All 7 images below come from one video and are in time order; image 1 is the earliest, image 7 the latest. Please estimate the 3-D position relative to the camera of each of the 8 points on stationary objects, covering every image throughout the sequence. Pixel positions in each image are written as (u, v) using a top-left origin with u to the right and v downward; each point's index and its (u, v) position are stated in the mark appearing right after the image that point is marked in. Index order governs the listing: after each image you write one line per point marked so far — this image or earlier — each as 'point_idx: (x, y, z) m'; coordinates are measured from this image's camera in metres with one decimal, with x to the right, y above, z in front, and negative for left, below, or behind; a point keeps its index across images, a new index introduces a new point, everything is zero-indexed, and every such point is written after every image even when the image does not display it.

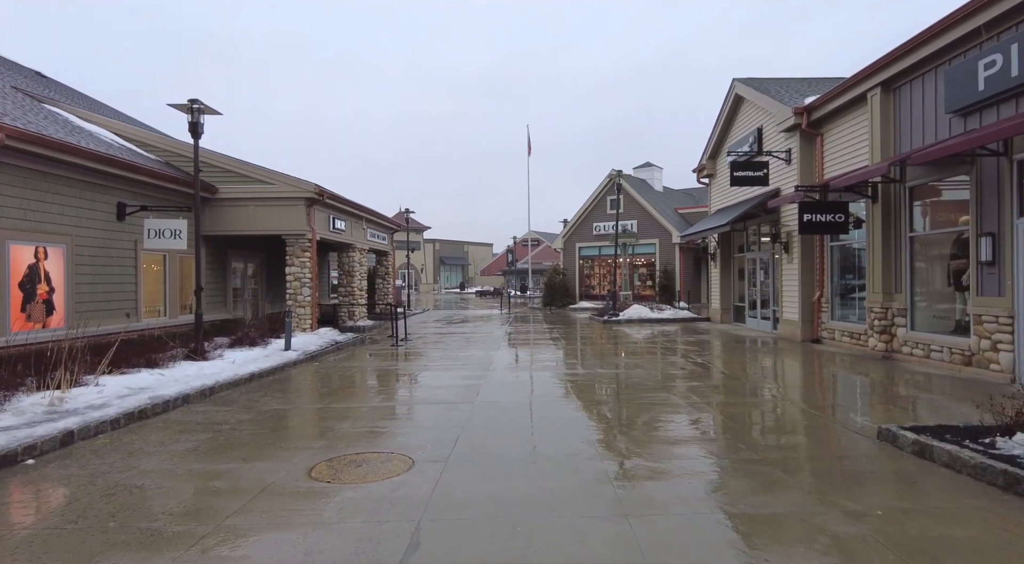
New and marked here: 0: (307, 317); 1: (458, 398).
0: (-5.5, -0.9, +16.1) m
1: (-0.7, -1.6, +8.0) m
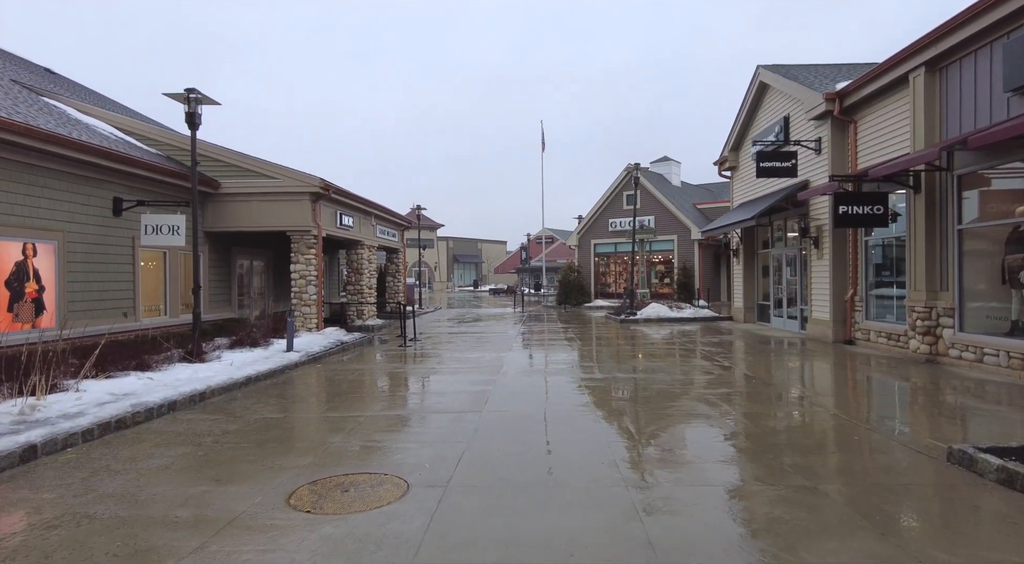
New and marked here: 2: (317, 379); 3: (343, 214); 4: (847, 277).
0: (-5.1, -0.9, +15.5) m
1: (-0.6, -1.5, +7.4) m
2: (-3.5, -1.7, +10.8) m
3: (-4.9, +2.0, +17.5) m
4: (+7.2, +0.1, +13.1) m
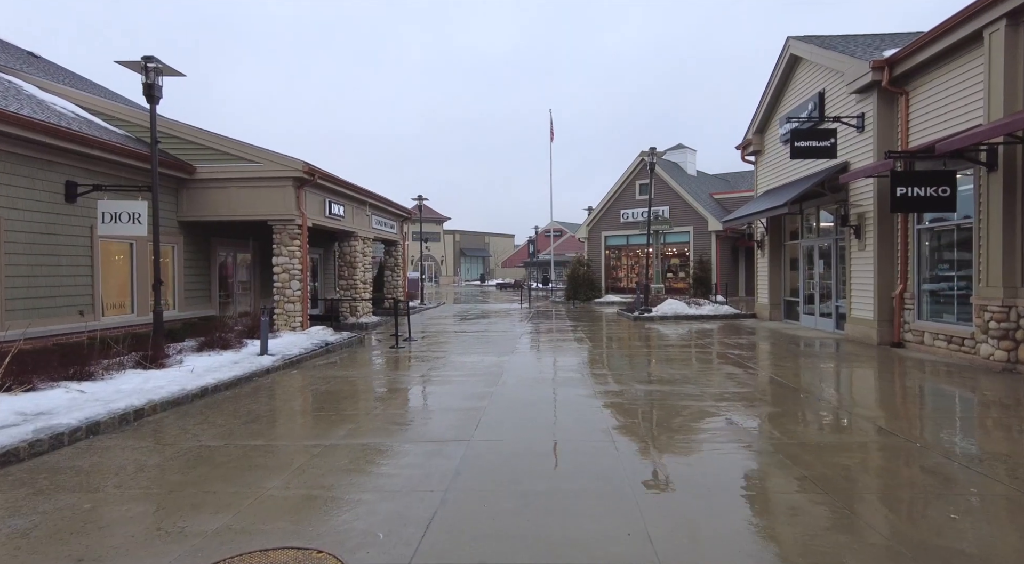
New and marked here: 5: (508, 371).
0: (-5.0, -0.7, +14.2) m
1: (-0.6, -1.5, +6.0) m
2: (-3.4, -1.6, +9.4) m
3: (-4.8, +2.1, +16.1) m
4: (+7.3, +0.2, +11.5) m
5: (-0.1, -1.5, +10.2) m
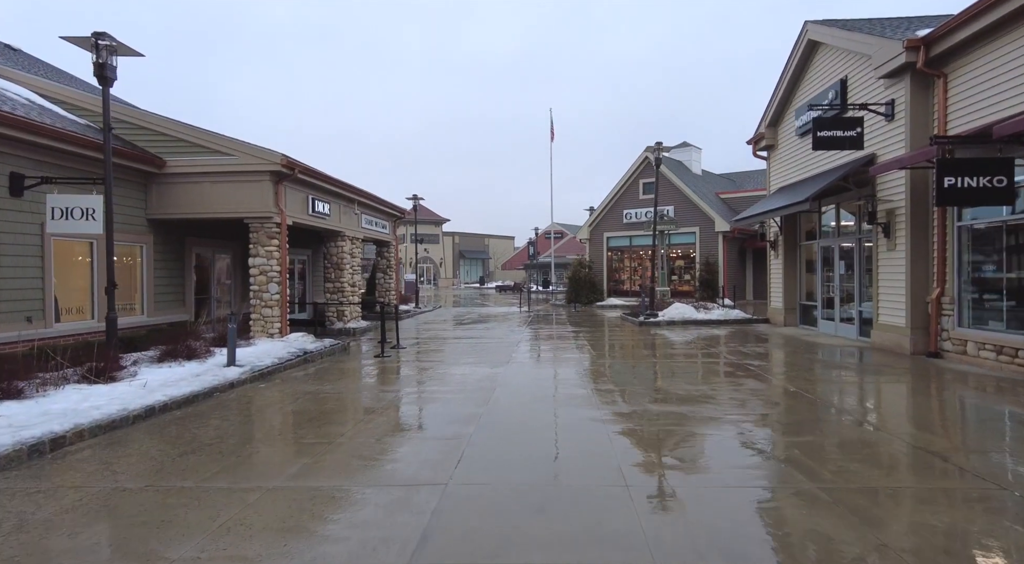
0: (-5.1, -0.8, +13.1) m
1: (-0.7, -1.5, +4.9) m
2: (-3.5, -1.6, +8.3) m
3: (-4.9, +2.0, +15.0) m
4: (+7.2, +0.2, +10.4) m
5: (-0.2, -1.5, +9.1) m
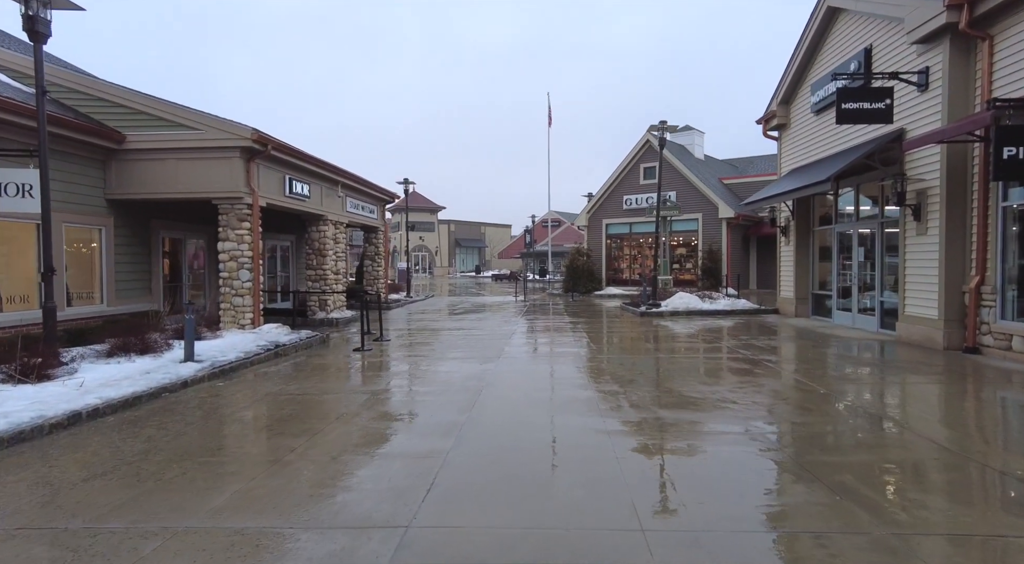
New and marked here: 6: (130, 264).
0: (-5.3, -0.5, +12.1) m
1: (-0.8, -1.4, +3.9) m
2: (-3.6, -1.5, +7.3) m
3: (-5.0, +2.3, +13.9) m
4: (+7.1, +0.4, +9.4) m
5: (-0.3, -1.3, +8.1) m
6: (-7.8, +0.4, +12.3) m
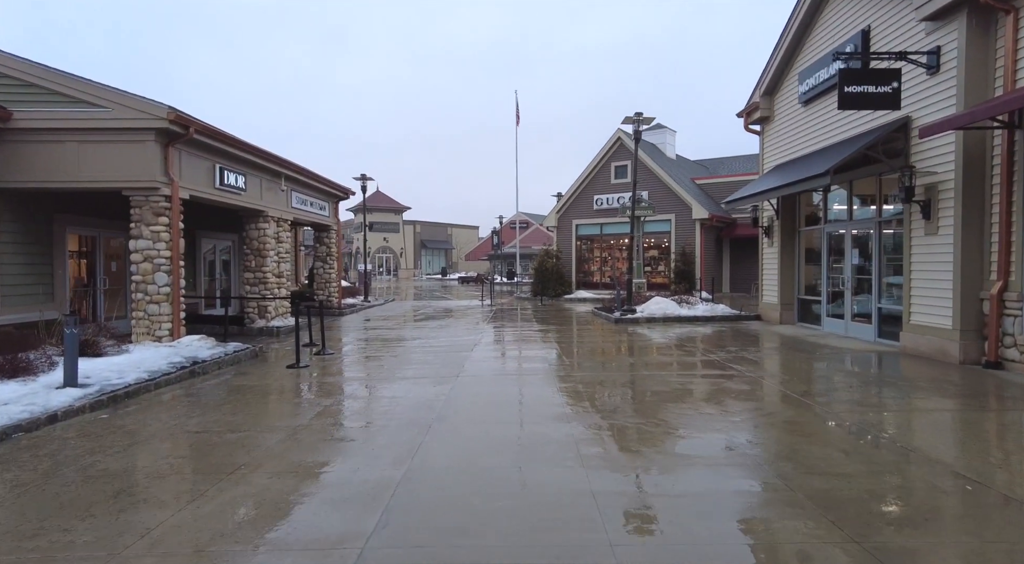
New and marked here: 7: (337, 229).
0: (-5.9, -0.6, +10.3) m
1: (-1.0, -1.4, +2.4) m
2: (-4.1, -1.5, +5.7) m
3: (-5.8, +2.3, +12.2) m
4: (+6.5, +0.3, +8.4) m
5: (-0.7, -1.4, +6.7) m
6: (-8.5, +0.3, +10.4) m
7: (-5.6, +1.7, +19.5) m
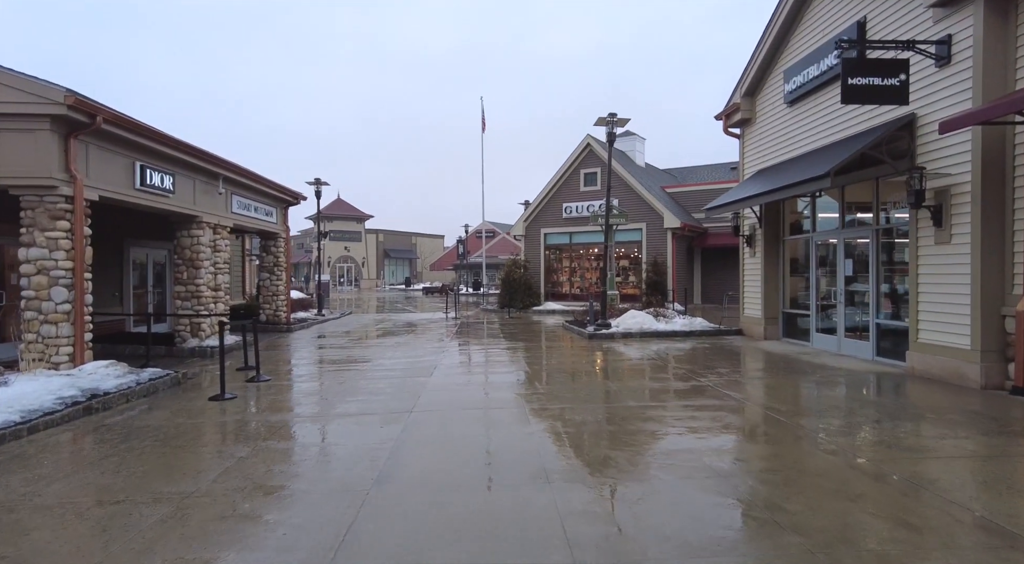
0: (-6.4, -0.8, +8.7) m
1: (-1.1, -1.5, +1.1) m
2: (-4.3, -1.7, +4.2) m
3: (-6.4, +2.0, +10.7) m
4: (+6.1, +0.1, +7.5) m
5: (-1.1, -1.6, +5.3) m
6: (-9.0, +0.1, +8.7) m
7: (-6.7, +1.3, +17.9) m
